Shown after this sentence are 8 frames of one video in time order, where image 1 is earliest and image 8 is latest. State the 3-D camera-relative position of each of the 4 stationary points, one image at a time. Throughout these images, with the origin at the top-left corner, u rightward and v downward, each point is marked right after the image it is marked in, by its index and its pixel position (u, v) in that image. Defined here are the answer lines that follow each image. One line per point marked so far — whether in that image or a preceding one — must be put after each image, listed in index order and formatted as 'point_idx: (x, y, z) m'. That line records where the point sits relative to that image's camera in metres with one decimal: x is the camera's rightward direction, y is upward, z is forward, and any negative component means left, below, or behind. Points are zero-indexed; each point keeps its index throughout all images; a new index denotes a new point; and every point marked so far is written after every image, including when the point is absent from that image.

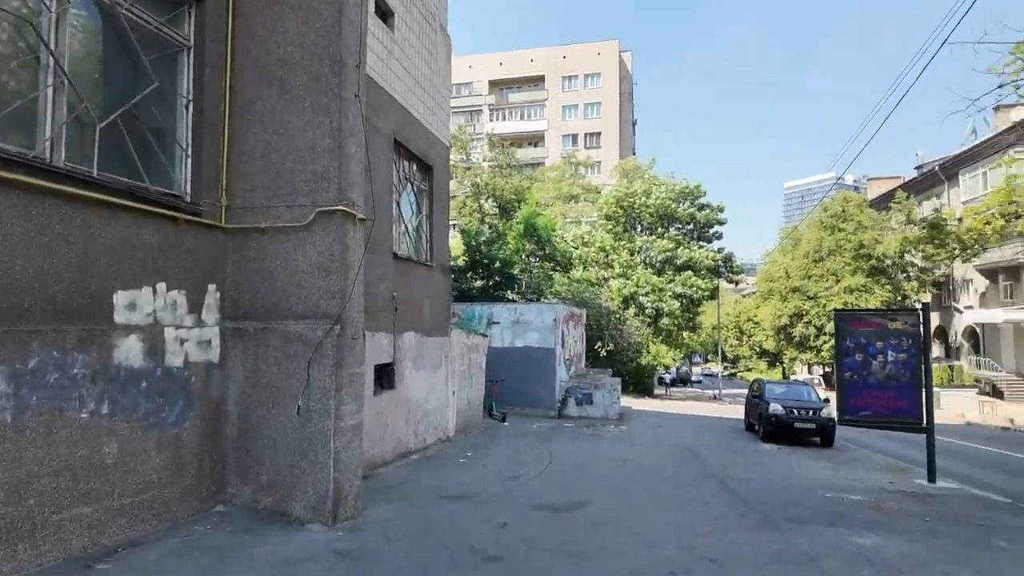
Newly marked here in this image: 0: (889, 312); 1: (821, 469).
0: (+7.5, -0.5, +11.6) m
1: (+6.7, -3.9, +12.6) m
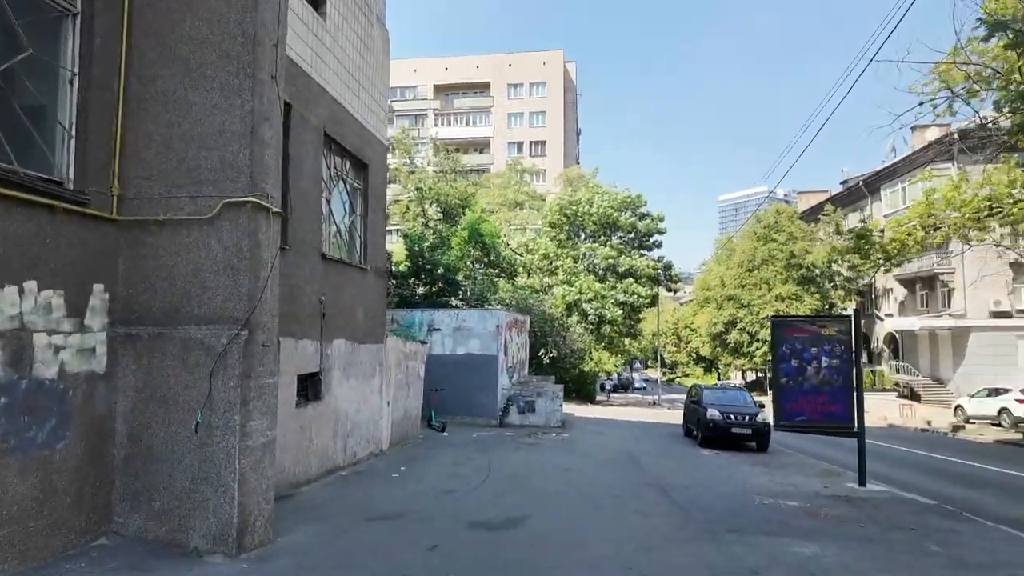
0: (+6.2, -0.6, +11.8) m
1: (+5.3, -4.1, +12.7) m
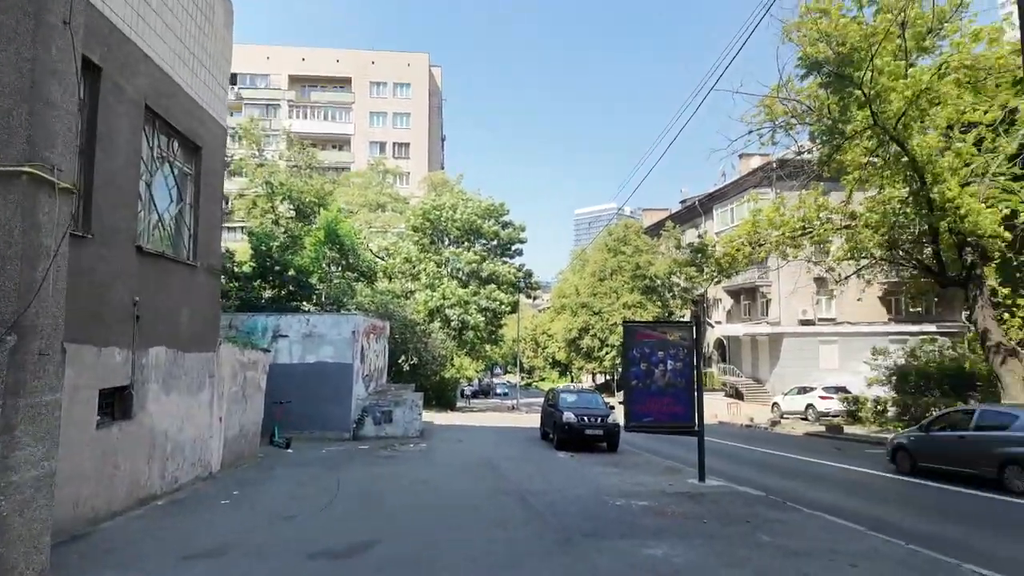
0: (+3.3, -0.8, +12.4) m
1: (+2.2, -4.2, +13.0) m
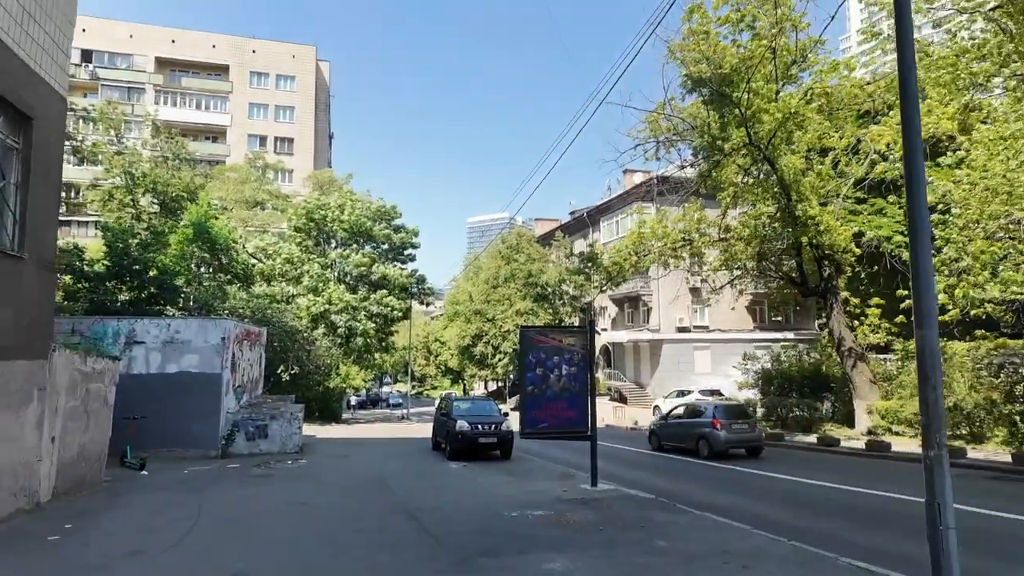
0: (+1.1, -0.9, +12.3) m
1: (-0.2, -4.3, +12.7) m
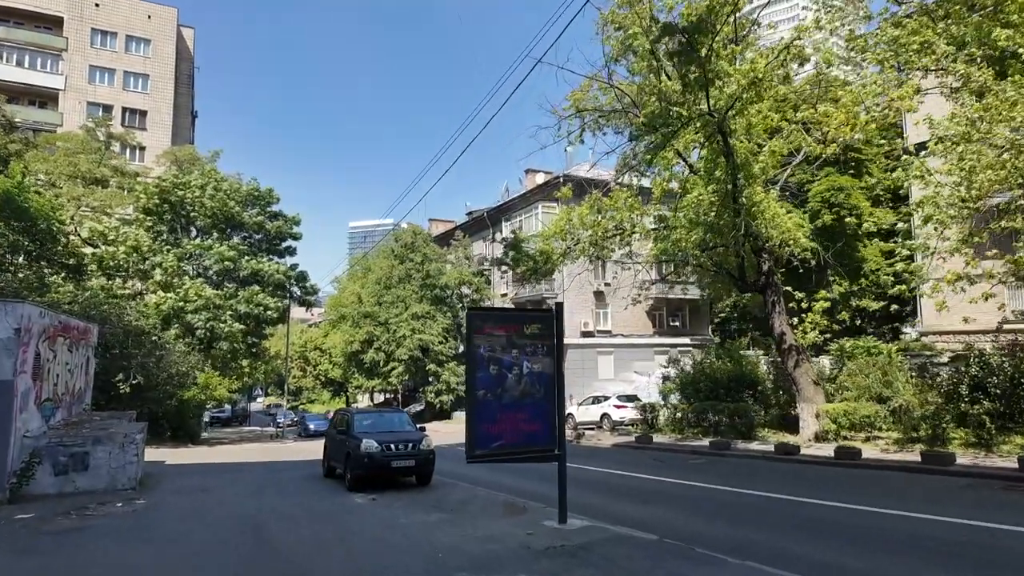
0: (+0.2, -0.4, +9.3) m
1: (-1.2, -3.8, +9.3) m
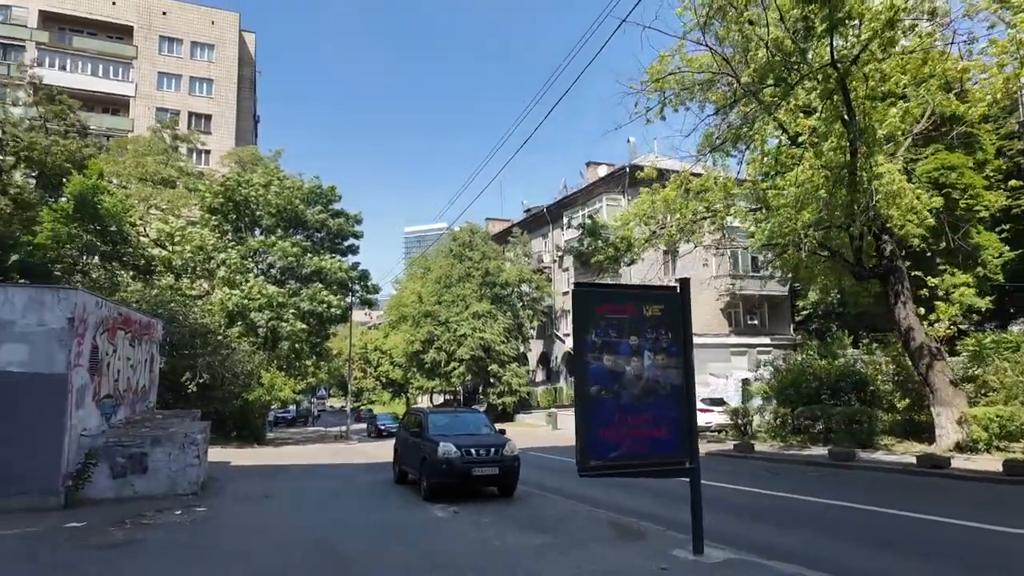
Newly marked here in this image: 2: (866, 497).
0: (+1.7, 0.0, +7.5) m
1: (+0.4, -3.5, +7.6) m
2: (+7.0, -4.1, +11.6) m
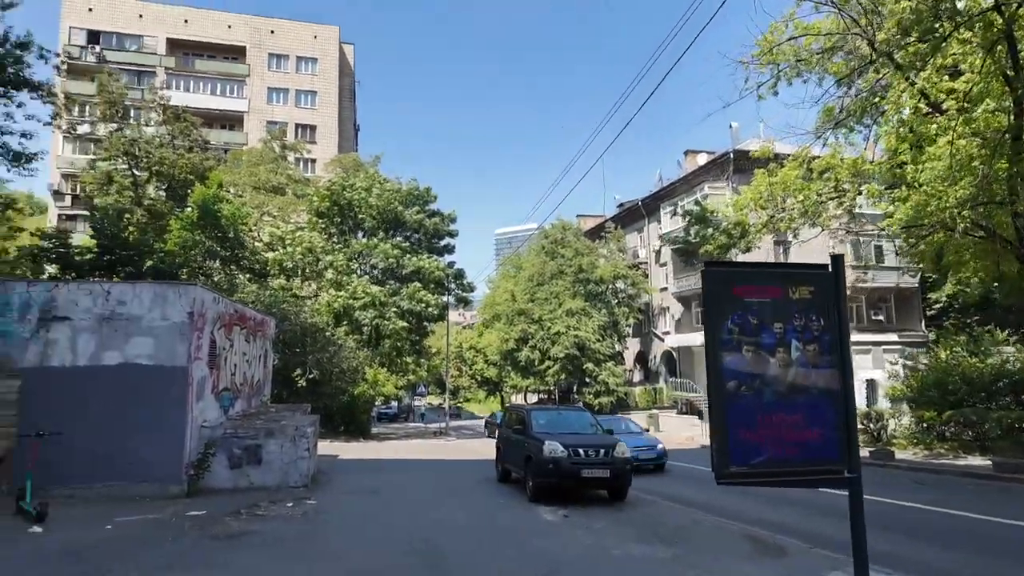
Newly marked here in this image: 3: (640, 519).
0: (+3.1, +0.2, +6.5) m
1: (+1.8, -3.3, +6.8) m
2: (+9.0, -3.8, +9.7) m
3: (+2.0, -3.7, +9.4) m
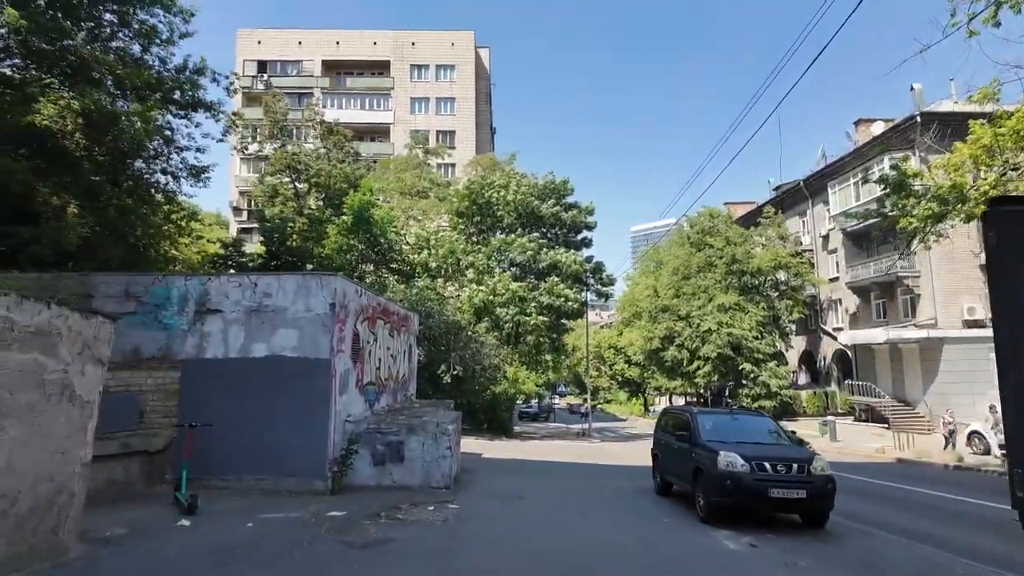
0: (+4.5, +0.6, +4.2) m
1: (+3.4, -2.9, +4.8) m
2: (+11.1, -3.3, +6.0) m
3: (+4.3, -3.4, +7.3) m
